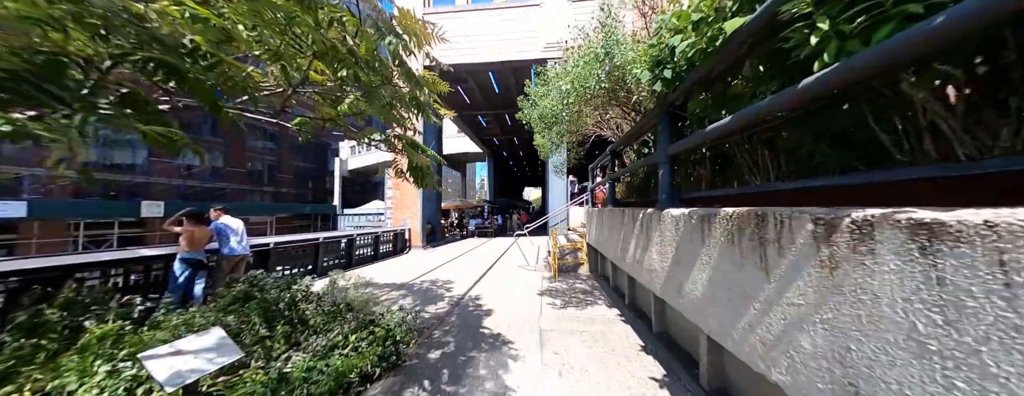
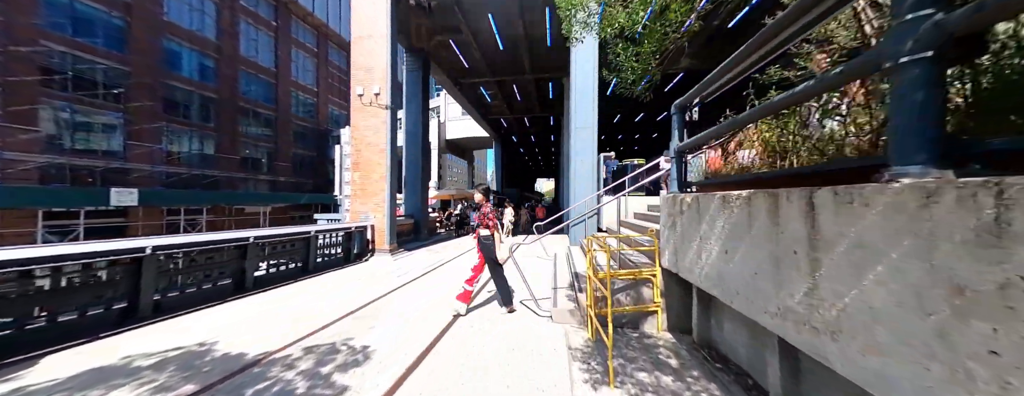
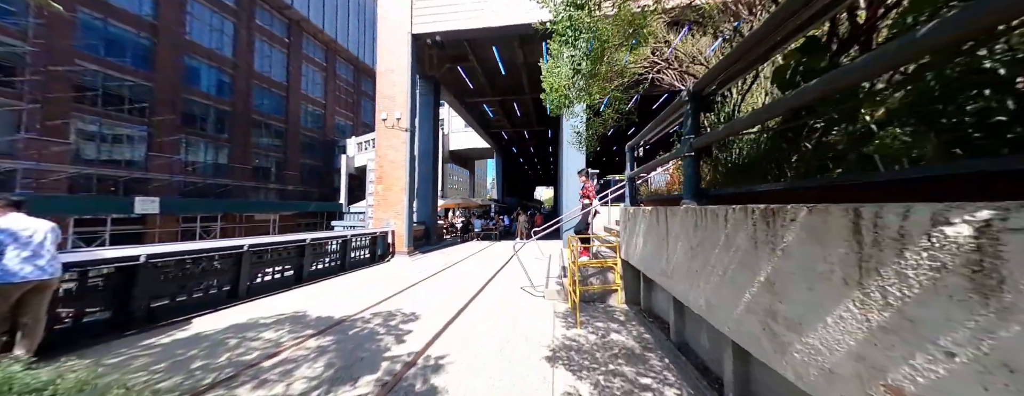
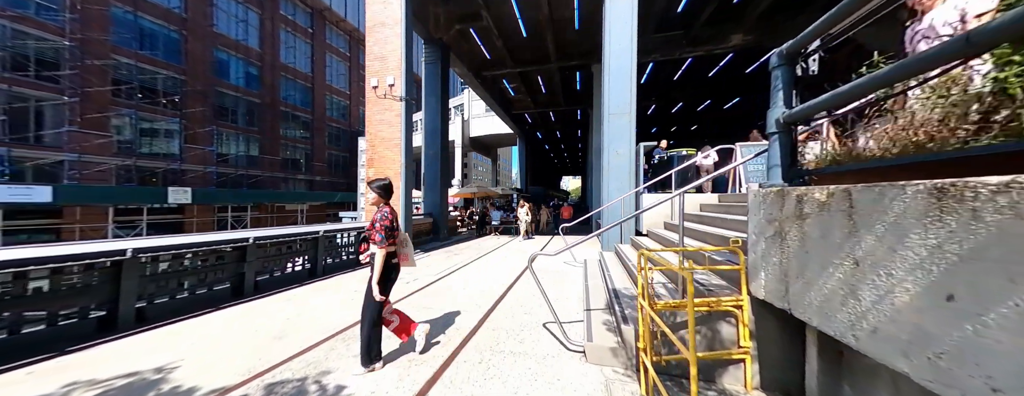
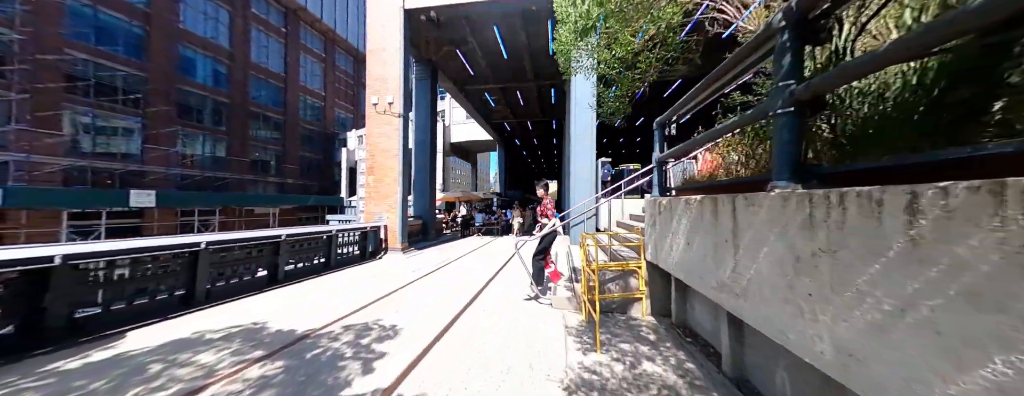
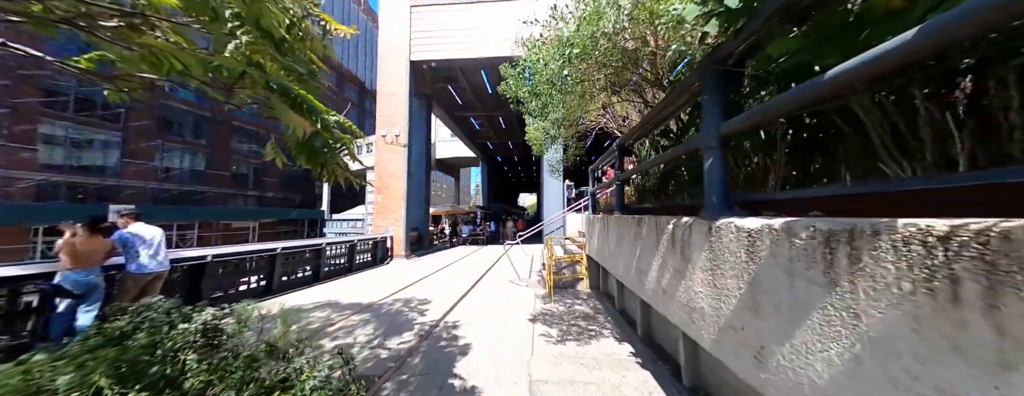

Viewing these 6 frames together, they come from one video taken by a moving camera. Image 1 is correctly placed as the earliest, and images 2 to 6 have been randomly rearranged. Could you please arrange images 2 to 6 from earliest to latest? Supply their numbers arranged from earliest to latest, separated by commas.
6, 3, 5, 2, 4
